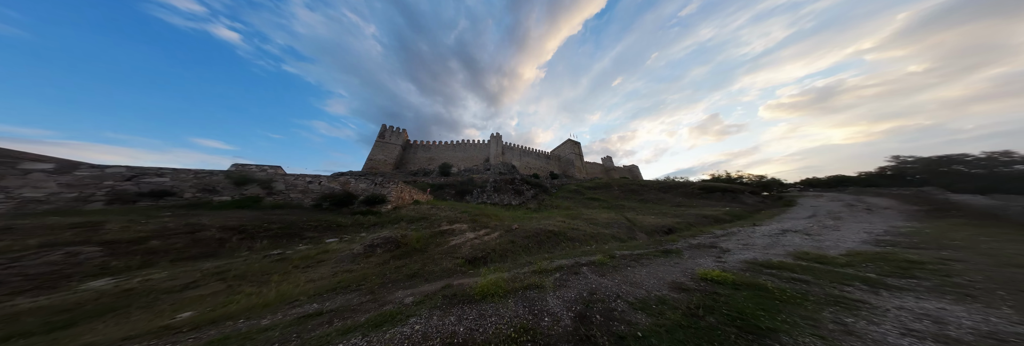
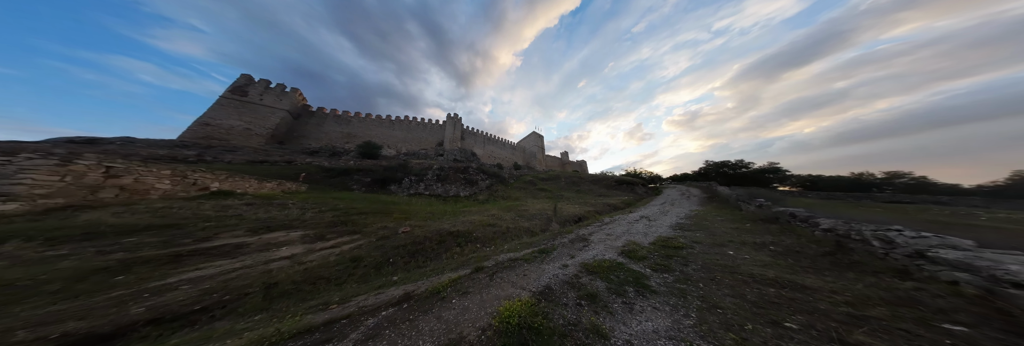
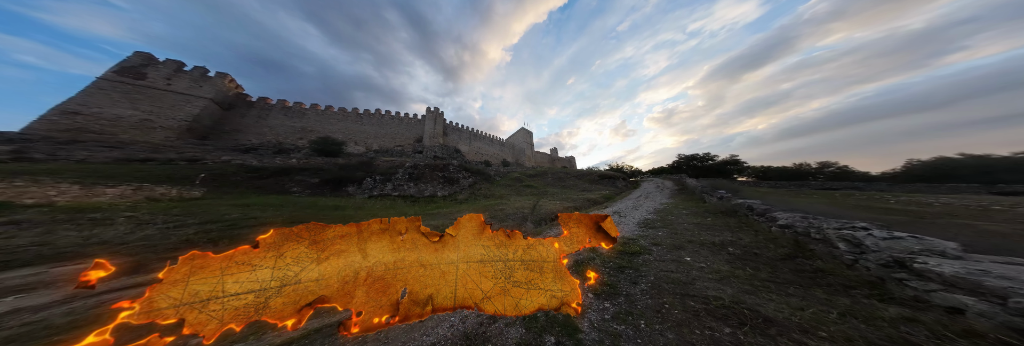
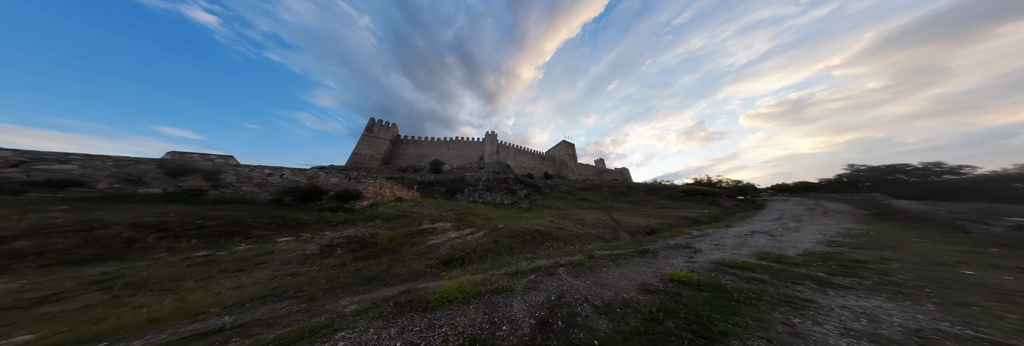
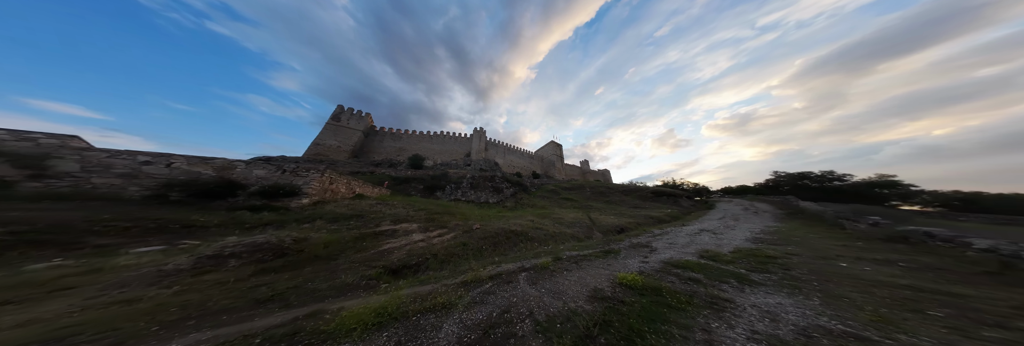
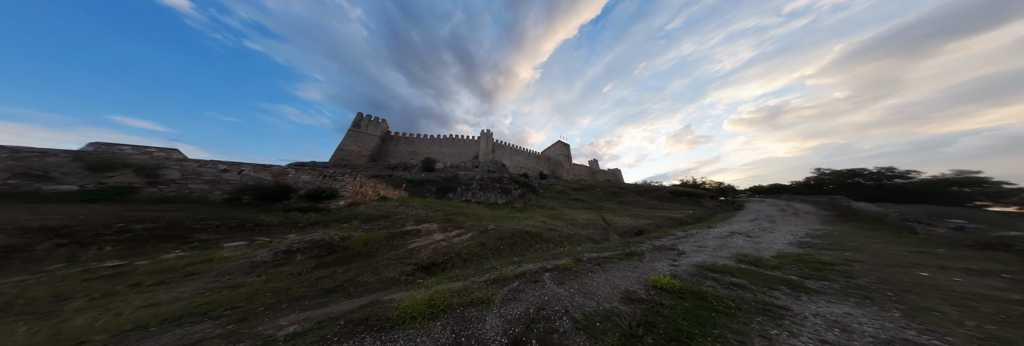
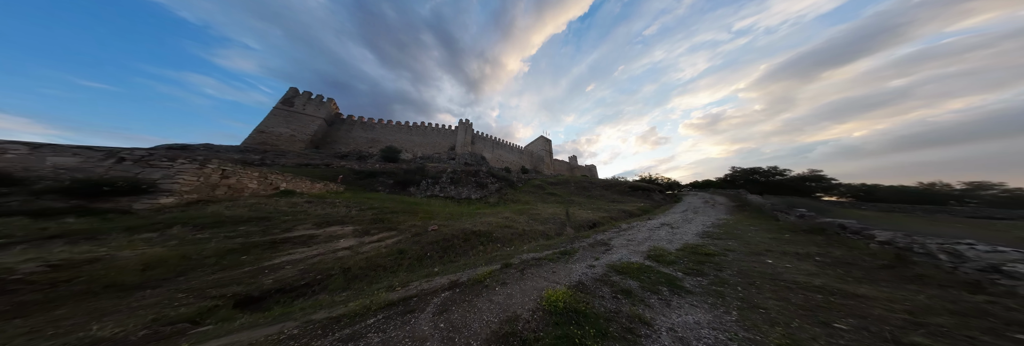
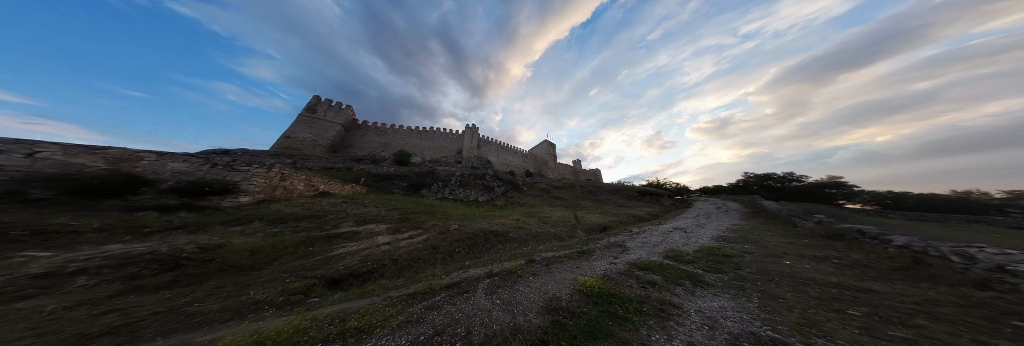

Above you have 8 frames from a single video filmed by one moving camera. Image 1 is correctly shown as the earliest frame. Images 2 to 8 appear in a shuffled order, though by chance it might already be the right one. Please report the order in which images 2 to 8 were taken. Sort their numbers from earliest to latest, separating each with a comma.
4, 6, 5, 8, 7, 2, 3
